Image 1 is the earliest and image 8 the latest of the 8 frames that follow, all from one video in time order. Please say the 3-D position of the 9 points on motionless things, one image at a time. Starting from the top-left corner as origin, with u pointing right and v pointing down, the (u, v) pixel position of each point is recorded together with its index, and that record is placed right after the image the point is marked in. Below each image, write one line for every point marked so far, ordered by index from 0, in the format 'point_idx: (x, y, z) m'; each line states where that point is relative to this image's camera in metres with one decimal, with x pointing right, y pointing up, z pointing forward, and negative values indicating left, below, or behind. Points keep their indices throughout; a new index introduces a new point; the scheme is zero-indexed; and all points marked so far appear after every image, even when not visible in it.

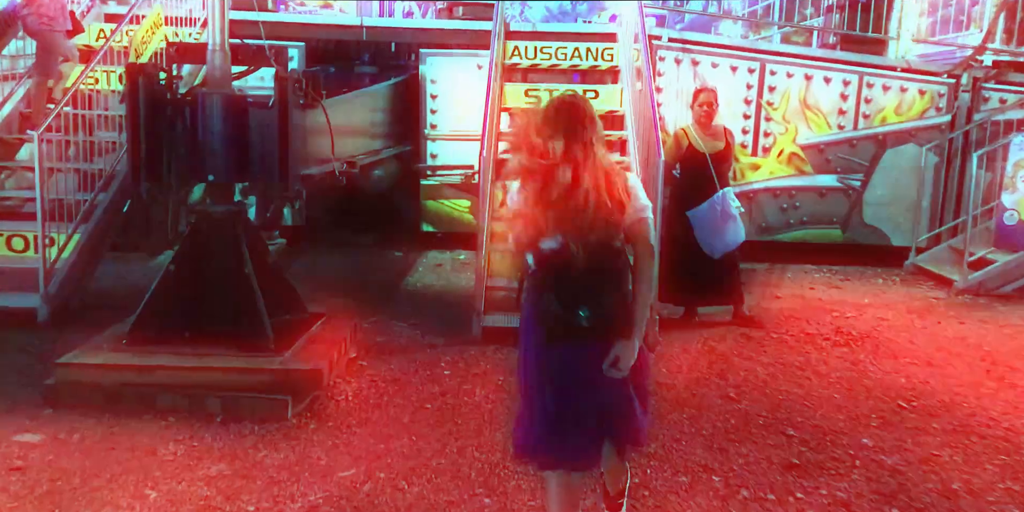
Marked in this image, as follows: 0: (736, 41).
0: (+1.9, +1.8, +7.5) m
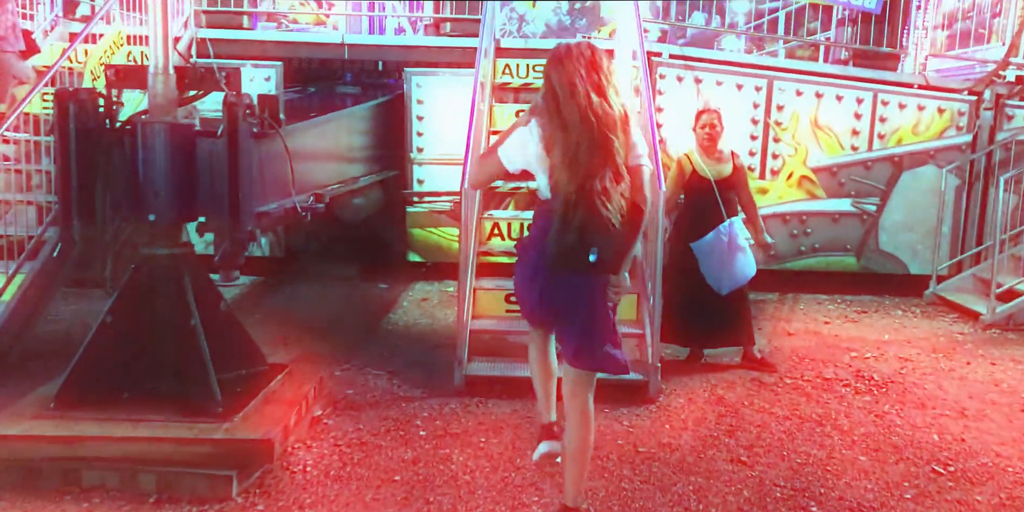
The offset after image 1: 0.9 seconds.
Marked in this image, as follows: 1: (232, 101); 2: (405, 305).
0: (+1.8, +1.6, +7.0) m
1: (-1.2, +0.6, +3.7) m
2: (-0.8, -0.4, +6.5) m
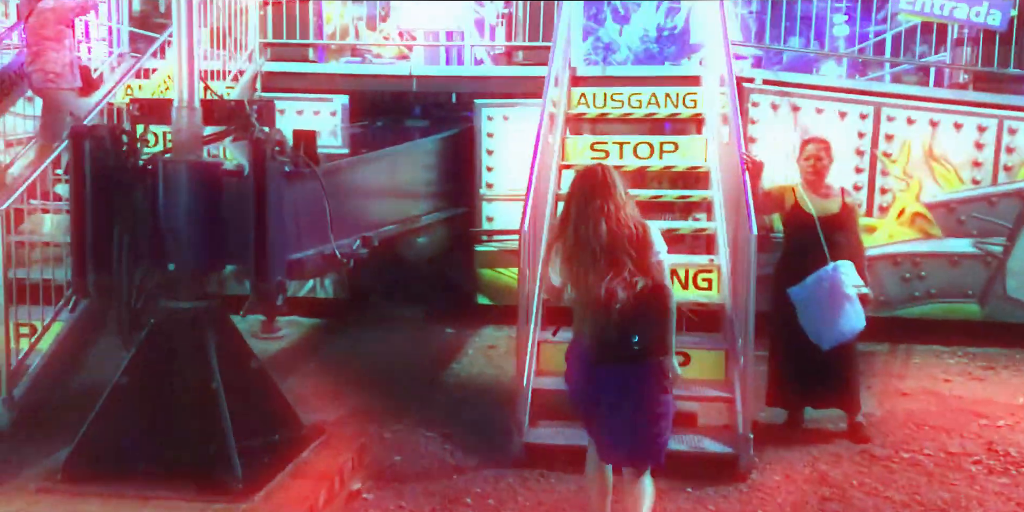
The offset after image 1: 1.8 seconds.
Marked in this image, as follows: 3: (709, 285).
0: (+2.3, +1.2, +6.3) m
1: (-0.9, +0.4, +3.3) m
2: (-0.3, -0.7, +6.0) m
3: (+1.1, -0.2, +5.0) m
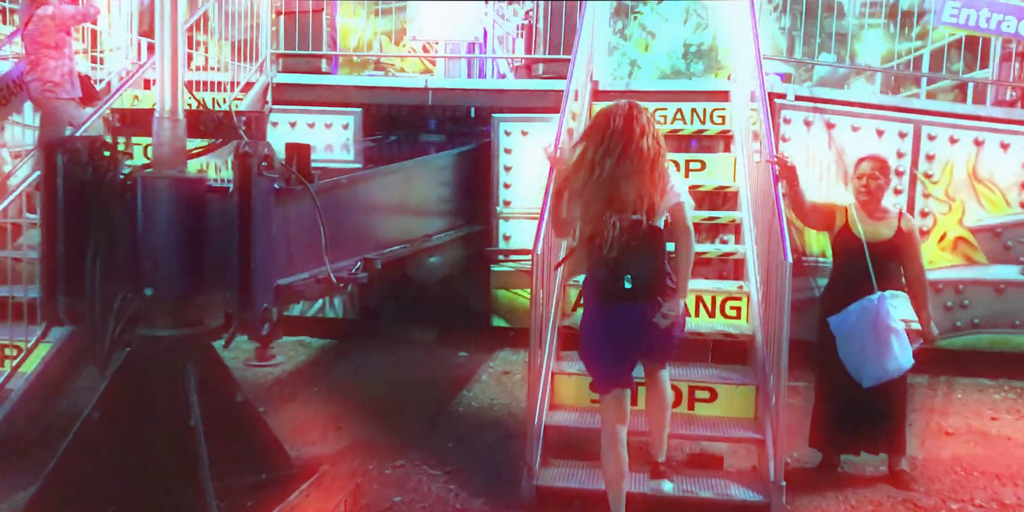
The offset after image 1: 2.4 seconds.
0: (+2.5, +1.1, +6.0) m
1: (-0.9, +0.4, +3.0) m
2: (-0.2, -0.8, +5.7) m
3: (+1.2, -0.3, +4.6) m
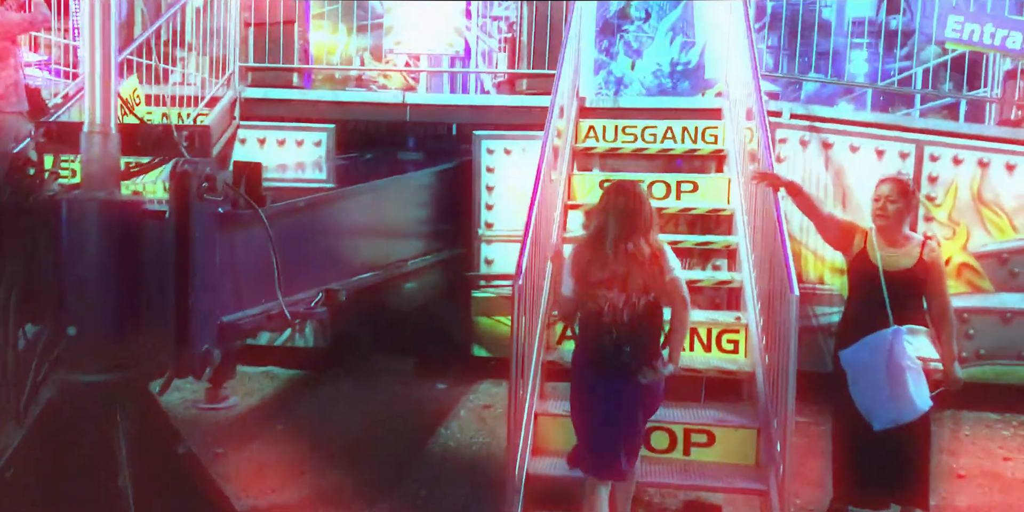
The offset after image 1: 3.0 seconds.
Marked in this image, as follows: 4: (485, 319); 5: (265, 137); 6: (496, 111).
0: (+2.3, +0.9, +5.7) m
1: (-1.0, +0.2, +2.6) m
2: (-0.3, -0.9, +5.3) m
3: (+1.1, -0.4, +4.3) m
4: (-0.2, -0.4, +5.9) m
5: (-1.6, +0.8, +5.9) m
6: (-0.1, +1.0, +5.9) m
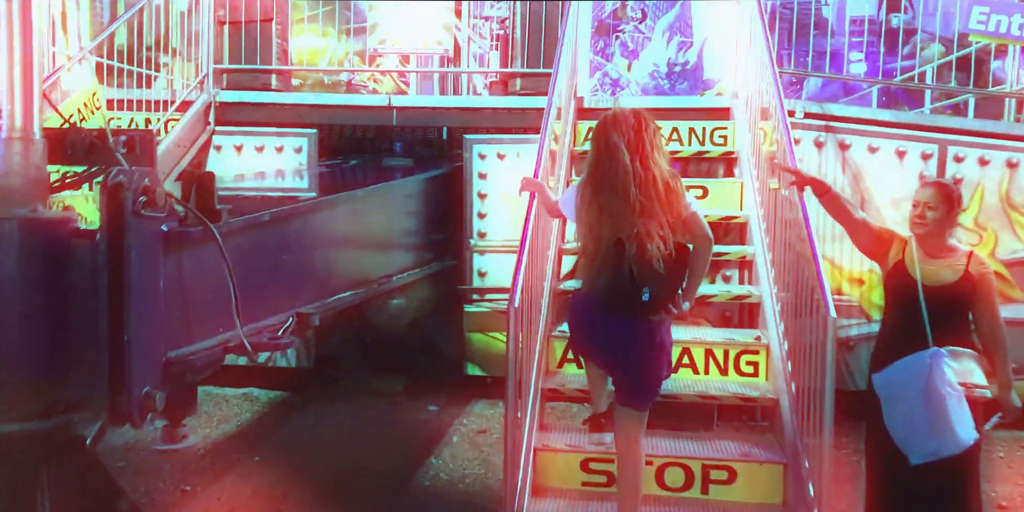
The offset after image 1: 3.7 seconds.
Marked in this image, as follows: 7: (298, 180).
0: (+2.3, +0.8, +5.3) m
1: (-1.0, +0.2, +2.2) m
2: (-0.3, -1.0, +4.9) m
3: (+1.1, -0.5, +3.9) m
4: (-0.2, -0.5, +5.5) m
5: (-1.7, +0.7, +5.5) m
6: (-0.1, +0.9, +5.5) m
7: (-1.3, +0.5, +5.4) m
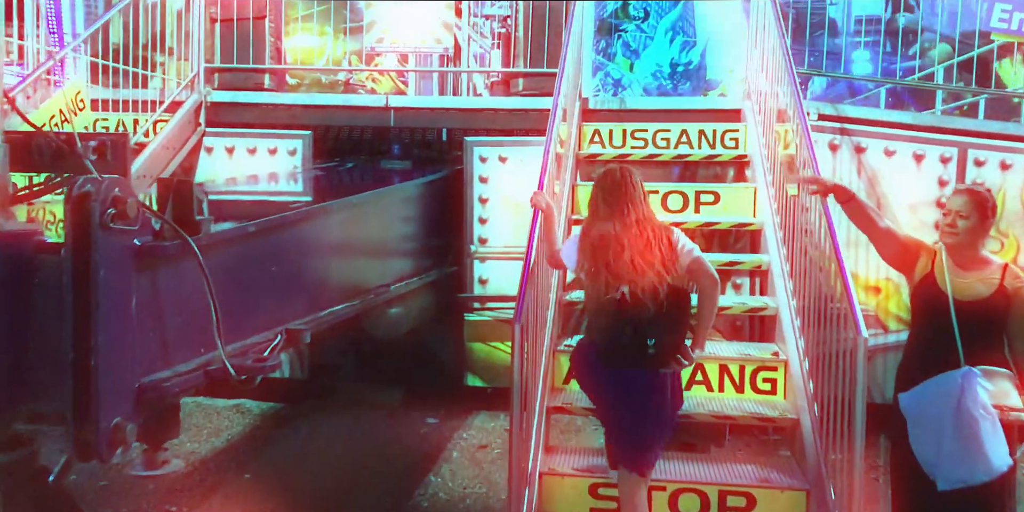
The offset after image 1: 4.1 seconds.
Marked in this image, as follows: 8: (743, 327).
0: (+2.3, +0.8, +5.1) m
1: (-1.0, +0.1, +2.0) m
2: (-0.3, -1.1, +4.7) m
3: (+1.1, -0.5, +3.7) m
4: (-0.2, -0.5, +5.3) m
5: (-1.7, +0.6, +5.3) m
6: (-0.1, +0.8, +5.3) m
7: (-1.3, +0.4, +5.2) m
8: (+1.2, -0.4, +4.8) m
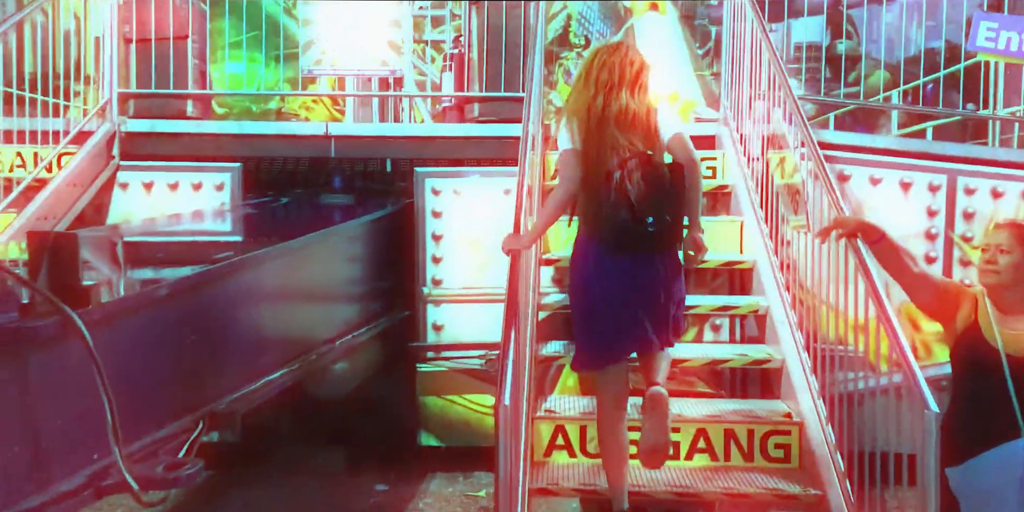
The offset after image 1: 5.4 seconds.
0: (+2.1, +0.6, +4.7) m
1: (-1.0, 0.0, +1.4) m
2: (-0.5, -1.3, +4.1) m
3: (+1.0, -0.7, +3.2) m
4: (-0.4, -0.8, +4.7) m
5: (-1.9, +0.4, +4.6) m
6: (-0.4, +0.6, +4.8) m
7: (-1.5, +0.2, +4.6) m
8: (+1.0, -0.6, +4.3) m
